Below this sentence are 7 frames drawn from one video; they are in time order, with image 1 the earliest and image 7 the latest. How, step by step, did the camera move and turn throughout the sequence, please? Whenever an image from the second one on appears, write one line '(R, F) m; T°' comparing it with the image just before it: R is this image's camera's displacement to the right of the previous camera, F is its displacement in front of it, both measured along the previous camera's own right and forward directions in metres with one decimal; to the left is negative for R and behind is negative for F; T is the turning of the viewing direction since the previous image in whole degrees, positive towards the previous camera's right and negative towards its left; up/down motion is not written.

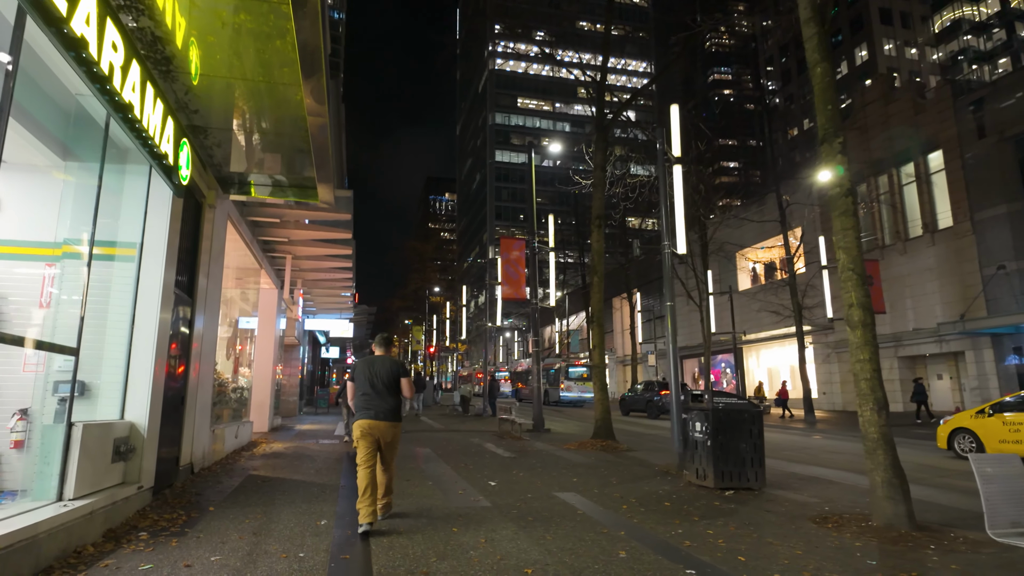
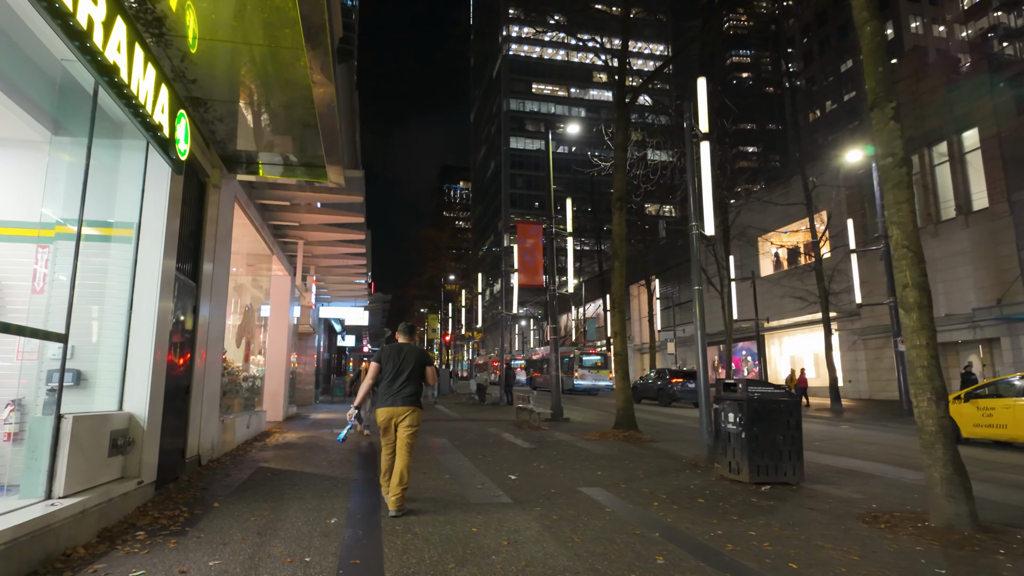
(-0.1, +0.5) m; -1°
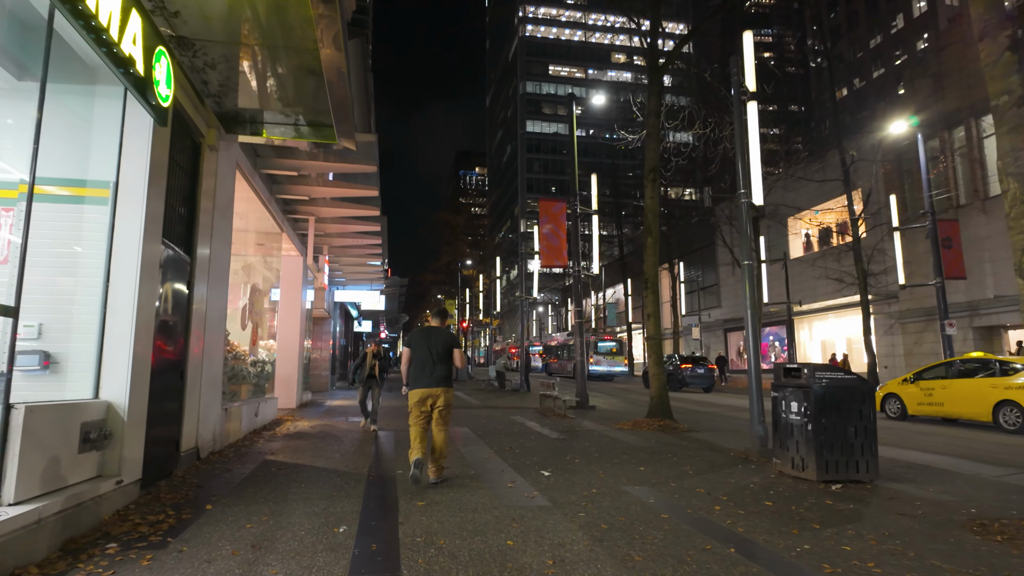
(-0.2, +1.0) m; -2°
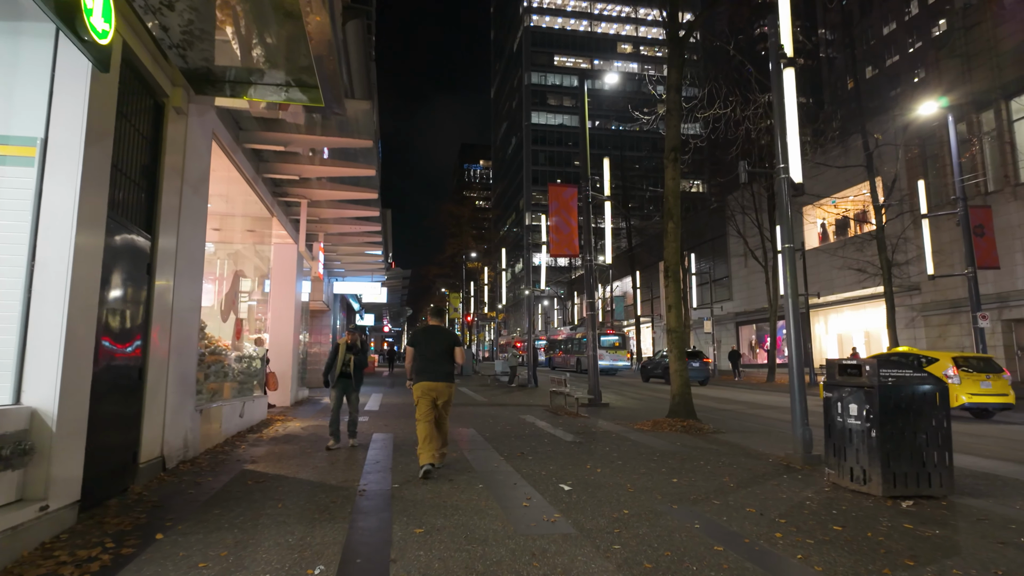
(-0.1, +1.0) m; 0°
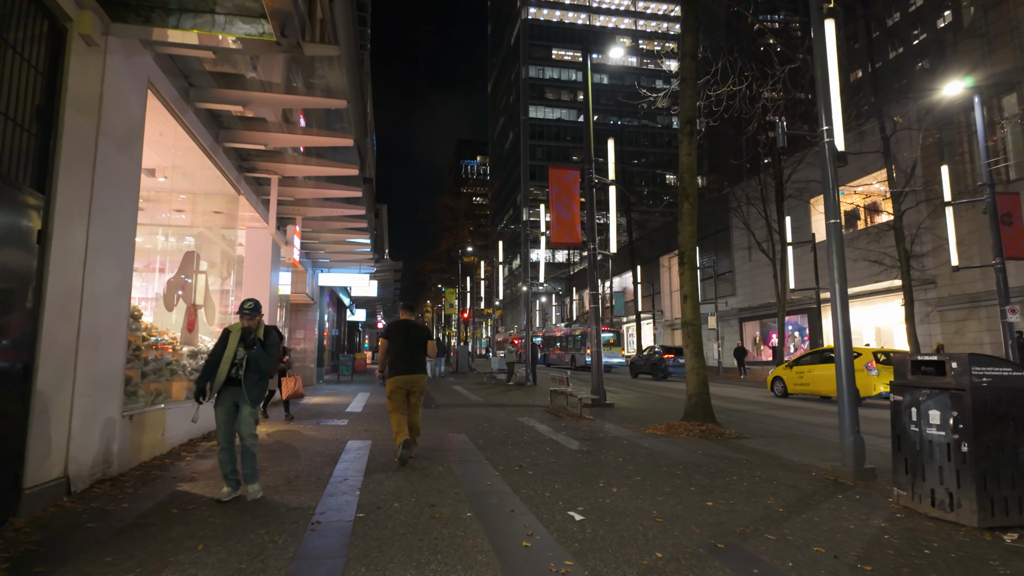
(0.0, +1.3) m; 0°
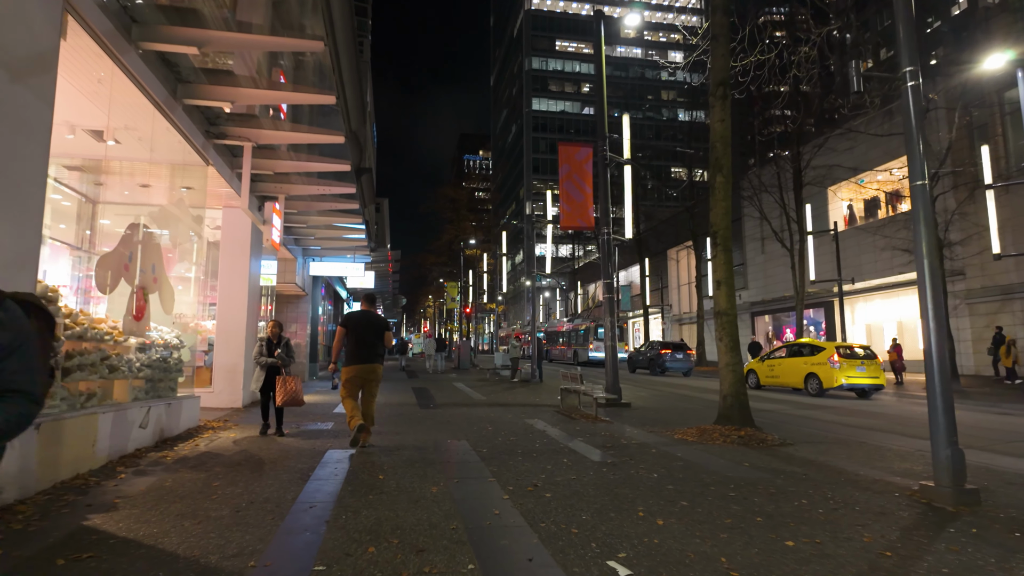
(-0.1, +1.4) m; 0°
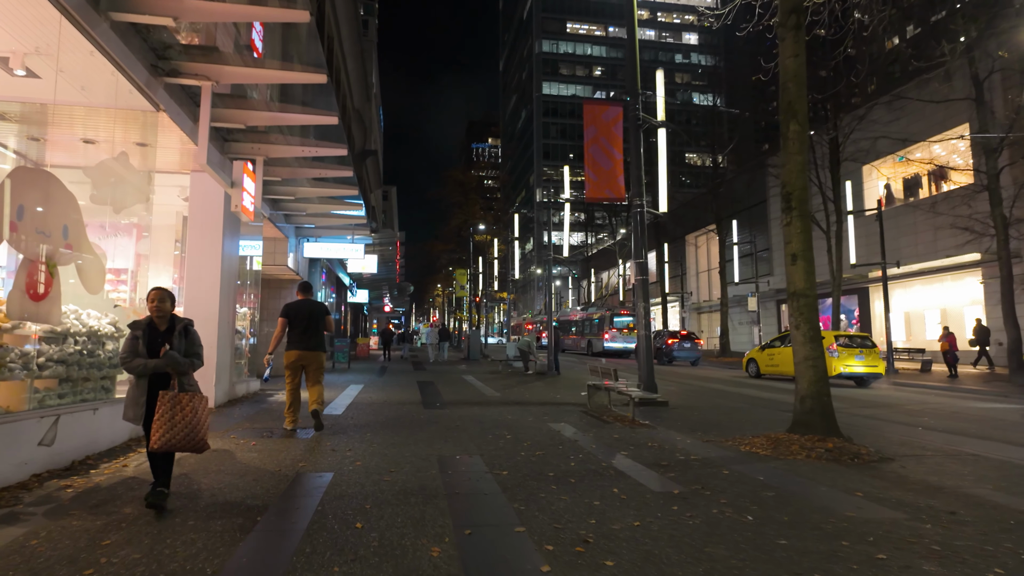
(-0.2, +1.8) m; -1°
